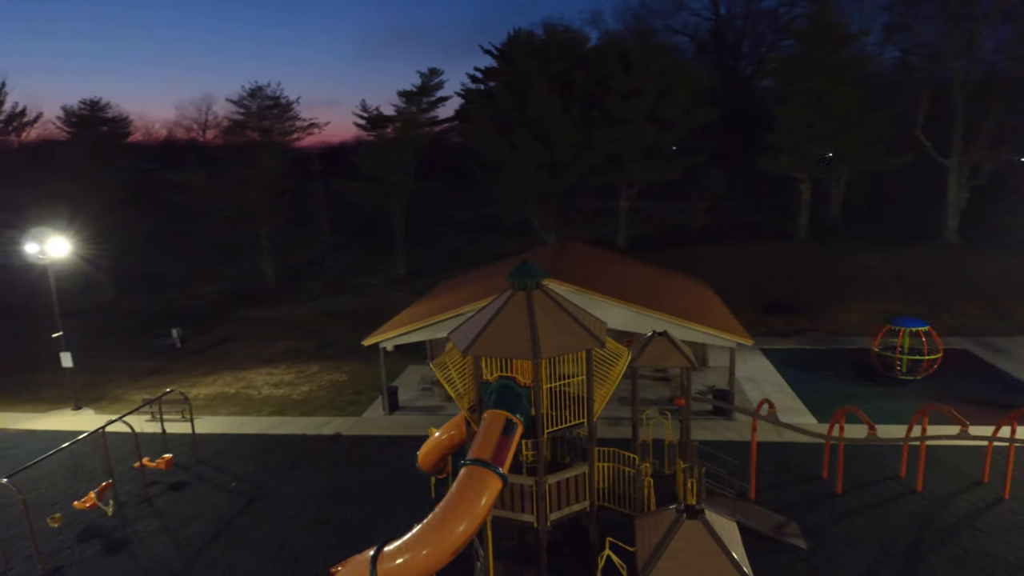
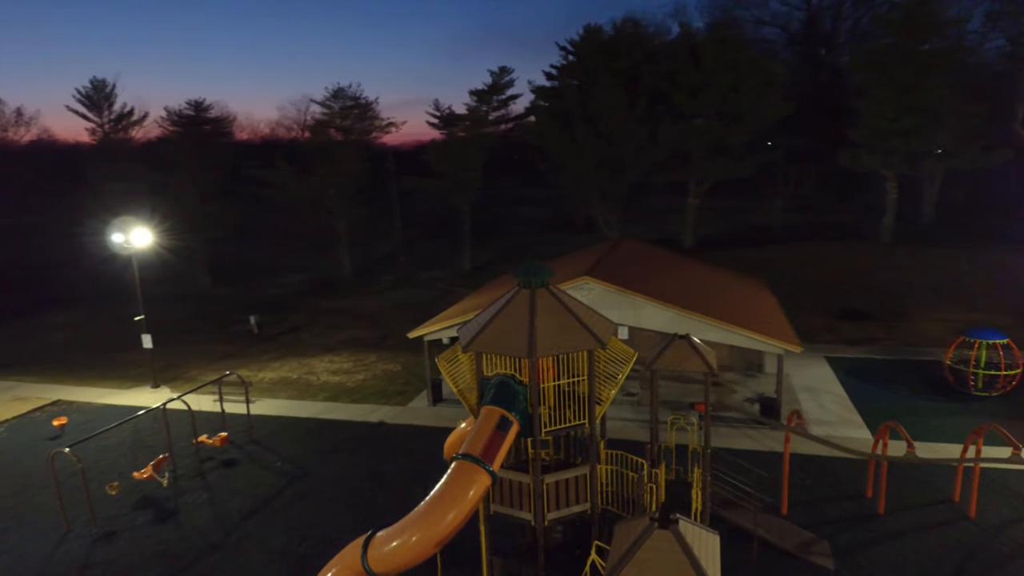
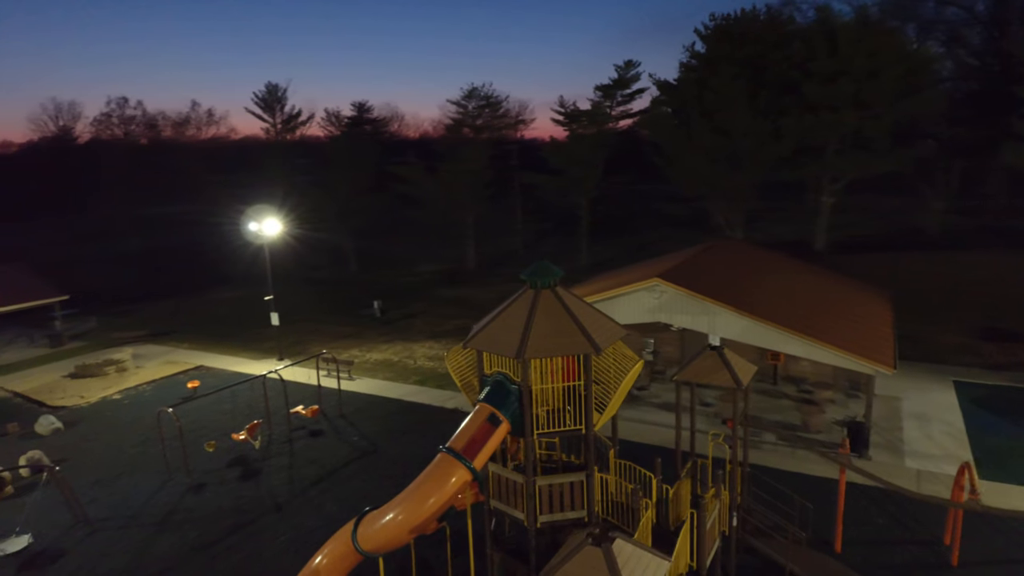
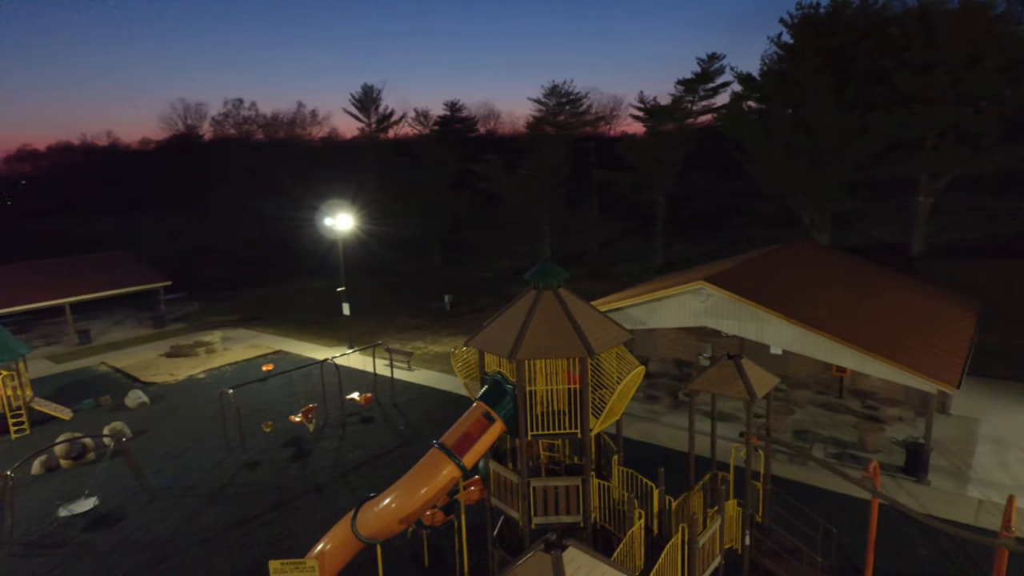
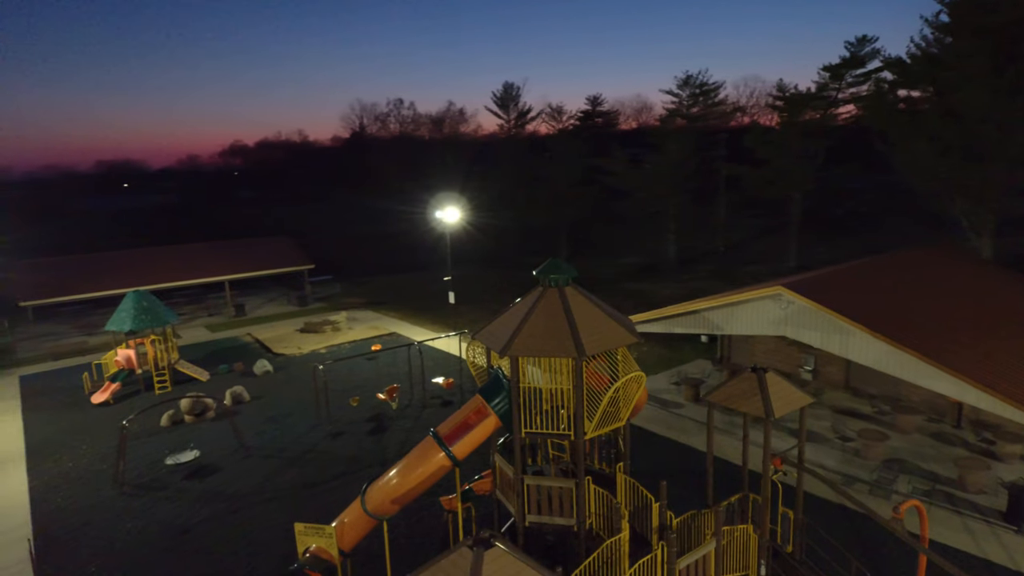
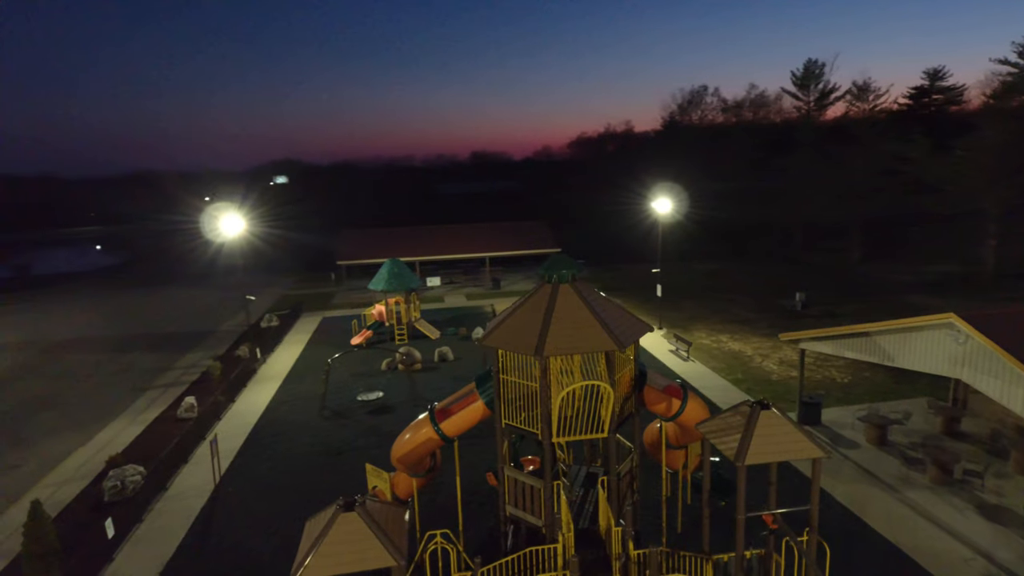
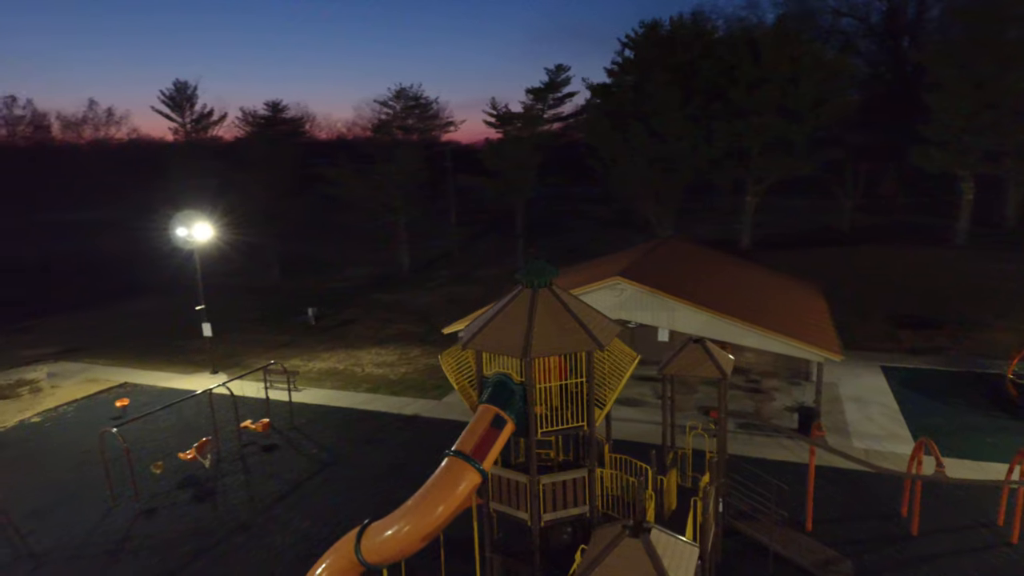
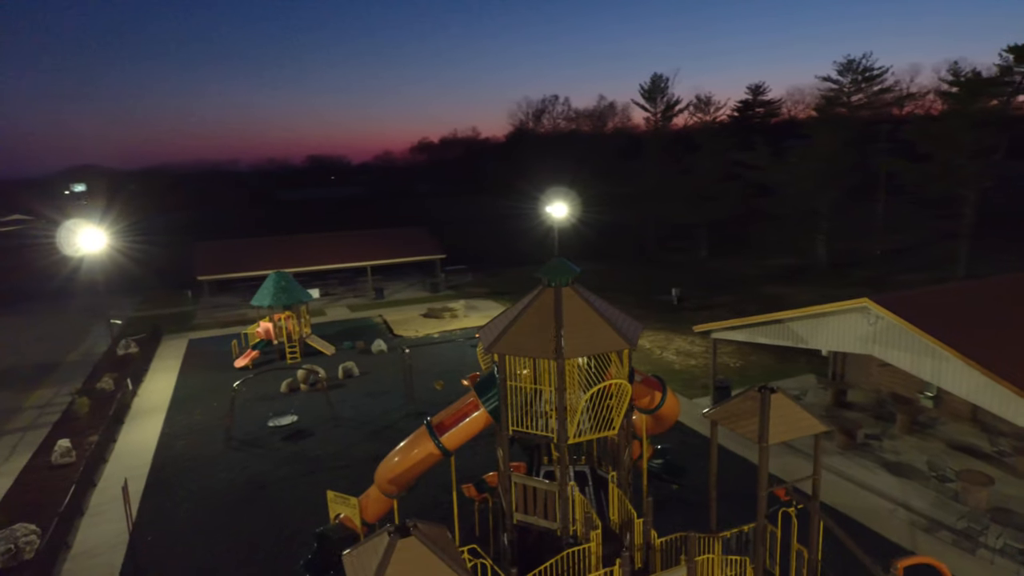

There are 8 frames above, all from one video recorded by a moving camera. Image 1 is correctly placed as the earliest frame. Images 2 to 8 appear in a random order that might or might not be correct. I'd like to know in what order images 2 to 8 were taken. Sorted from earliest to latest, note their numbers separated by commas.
2, 7, 3, 4, 5, 8, 6
